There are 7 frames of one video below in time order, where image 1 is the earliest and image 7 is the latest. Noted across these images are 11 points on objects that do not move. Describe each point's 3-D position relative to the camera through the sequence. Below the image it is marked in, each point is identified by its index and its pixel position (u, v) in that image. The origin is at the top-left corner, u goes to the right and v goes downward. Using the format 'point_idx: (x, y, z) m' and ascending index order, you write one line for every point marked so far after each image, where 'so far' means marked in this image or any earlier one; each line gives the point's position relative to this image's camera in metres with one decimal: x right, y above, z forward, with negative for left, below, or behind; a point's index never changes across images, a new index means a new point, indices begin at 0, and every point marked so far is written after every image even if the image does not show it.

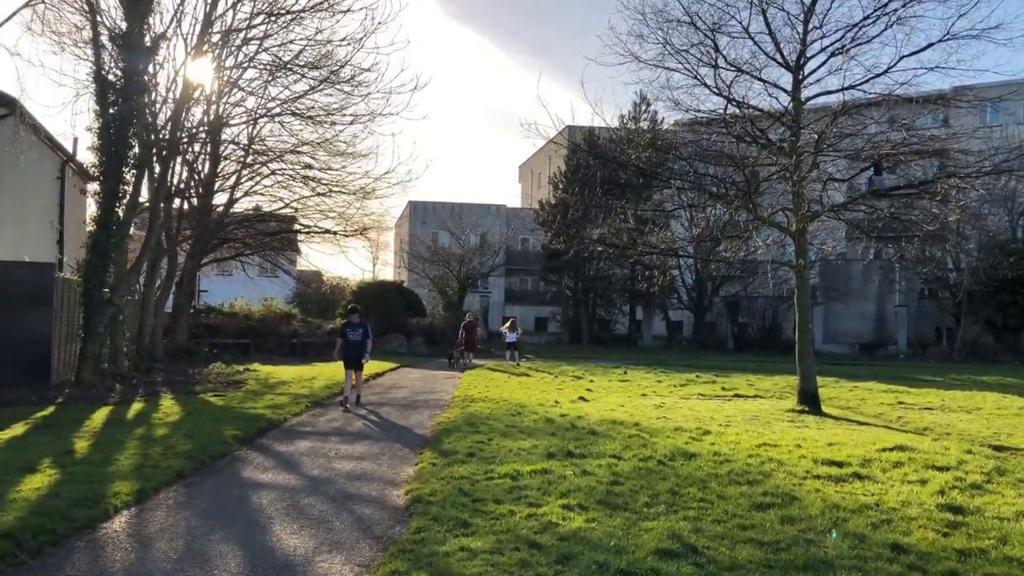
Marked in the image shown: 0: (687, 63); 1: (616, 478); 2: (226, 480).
0: (+2.9, +3.7, +15.6) m
1: (+0.9, -1.7, +8.1) m
2: (-2.6, -1.7, +8.4) m
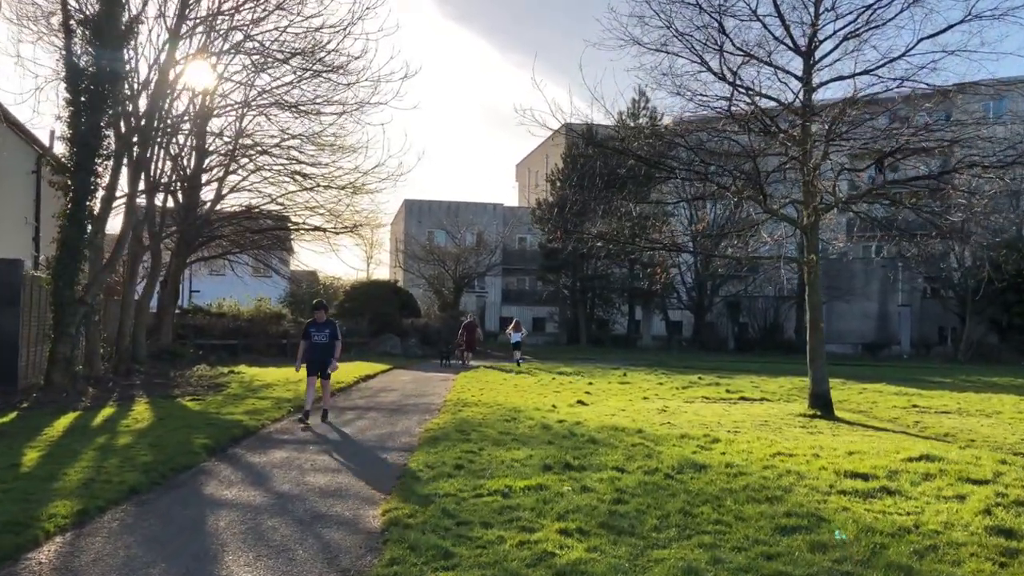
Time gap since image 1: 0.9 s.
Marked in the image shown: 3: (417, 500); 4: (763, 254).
0: (+2.8, +3.8, +14.7) m
1: (+0.8, -1.6, +7.2) m
2: (-2.6, -1.7, +7.5) m
3: (-0.7, -1.6, +7.1) m
4: (+4.6, +0.6, +17.3) m
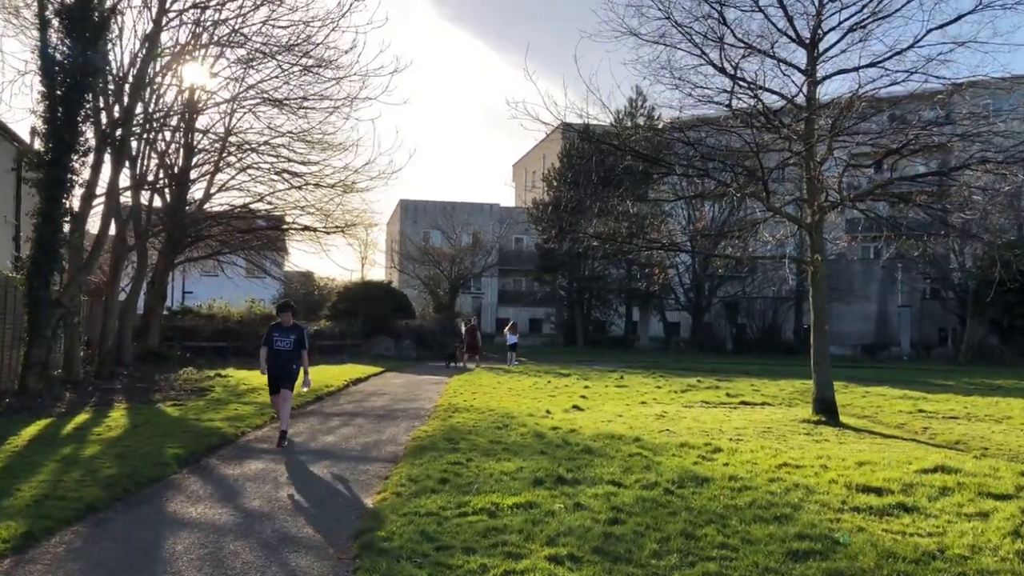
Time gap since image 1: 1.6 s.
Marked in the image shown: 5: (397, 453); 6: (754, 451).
0: (+2.7, +3.7, +14.1) m
1: (+0.7, -1.6, +6.7) m
2: (-2.7, -1.7, +7.0) m
3: (-0.8, -1.6, +6.5) m
4: (+4.5, +0.6, +16.7) m
5: (-1.3, -1.8, +10.4) m
6: (+2.6, -1.8, +10.3) m
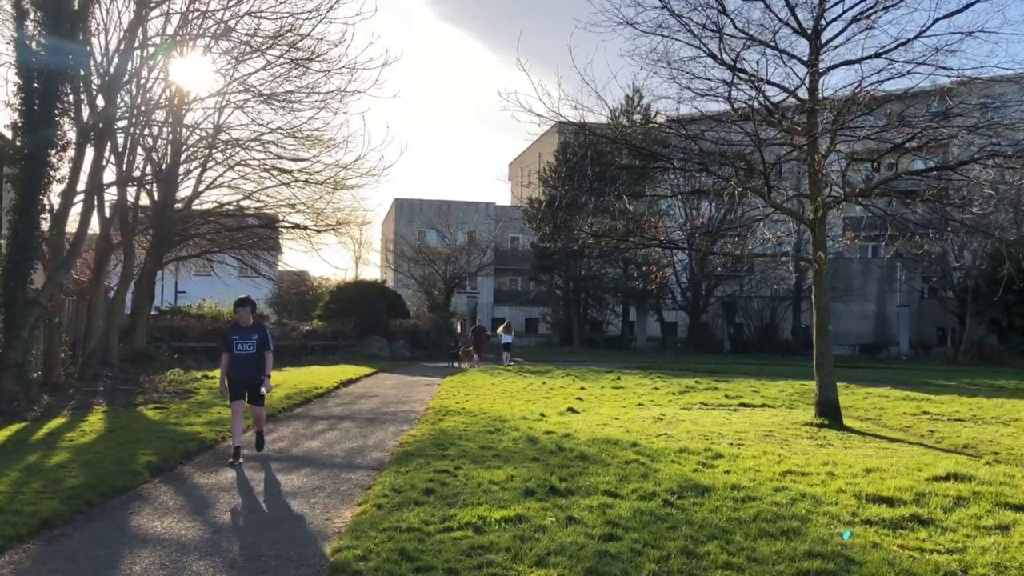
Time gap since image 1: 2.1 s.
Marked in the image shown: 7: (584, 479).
0: (+2.6, +3.8, +13.7) m
1: (+0.7, -1.6, +6.2) m
2: (-2.8, -1.7, +6.5) m
3: (-0.9, -1.6, +6.1) m
4: (+4.4, +0.7, +16.3) m
5: (-1.4, -1.8, +9.9) m
6: (+2.6, -1.8, +9.8) m
7: (+0.6, -1.7, +8.2) m
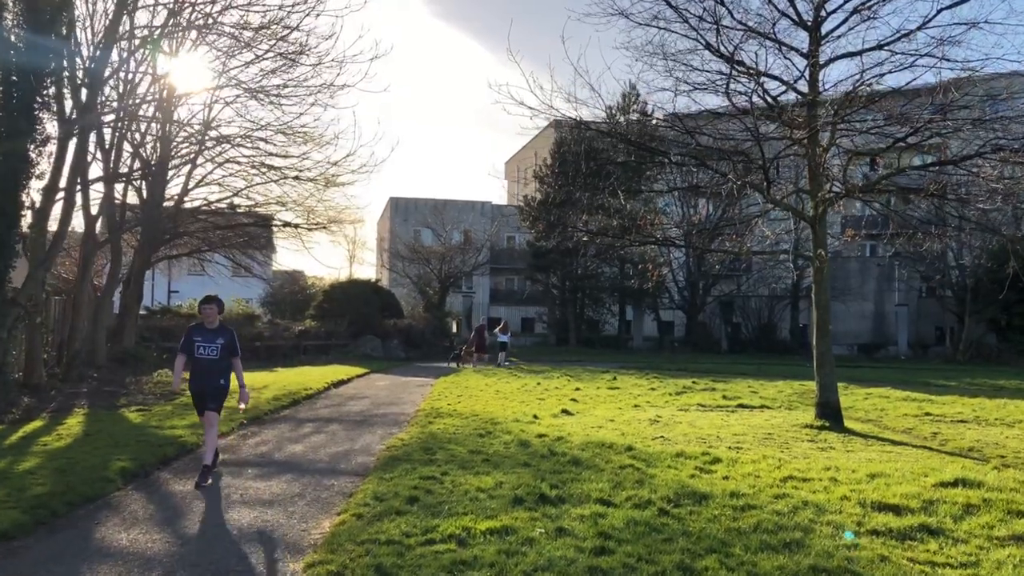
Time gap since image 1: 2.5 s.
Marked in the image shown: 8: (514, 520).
0: (+2.5, +3.8, +13.3) m
1: (+0.6, -1.6, +5.8) m
2: (-2.9, -1.7, +6.1) m
3: (-1.0, -1.6, +5.7) m
4: (+4.3, +0.7, +15.9) m
5: (-1.5, -1.8, +9.5) m
6: (+2.5, -1.7, +9.4) m
7: (+0.5, -1.7, +7.9) m
8: (0.0, -1.6, +6.4) m
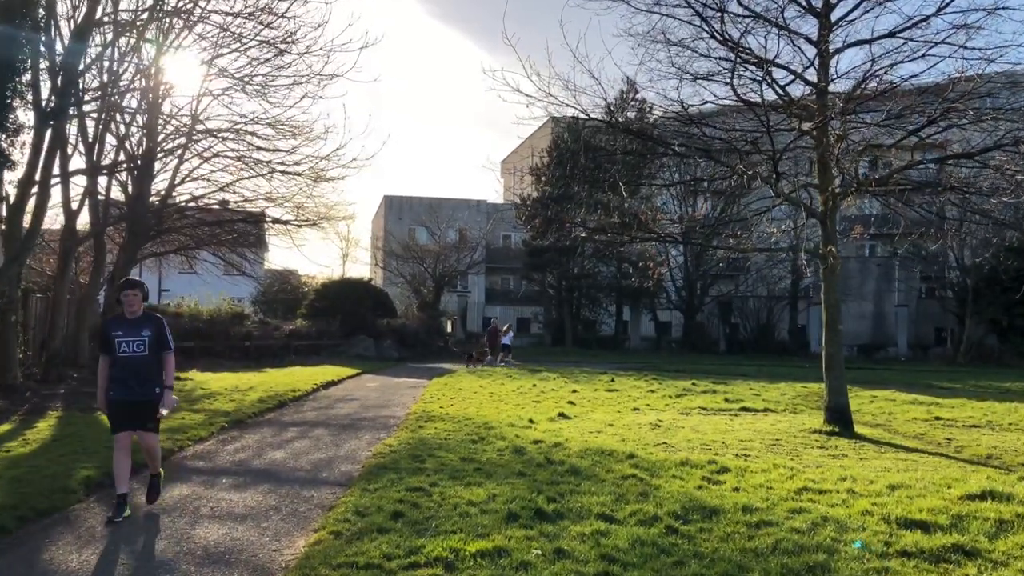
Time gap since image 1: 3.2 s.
0: (+2.4, +3.8, +12.7) m
1: (+0.5, -1.6, +5.2) m
2: (-2.9, -1.6, +5.5) m
3: (-1.0, -1.6, +5.1) m
4: (+4.2, +0.7, +15.4) m
5: (-1.5, -1.8, +8.9) m
6: (+2.4, -1.7, +8.8) m
7: (+0.5, -1.6, +7.3) m
8: (0.0, -1.6, +5.8) m
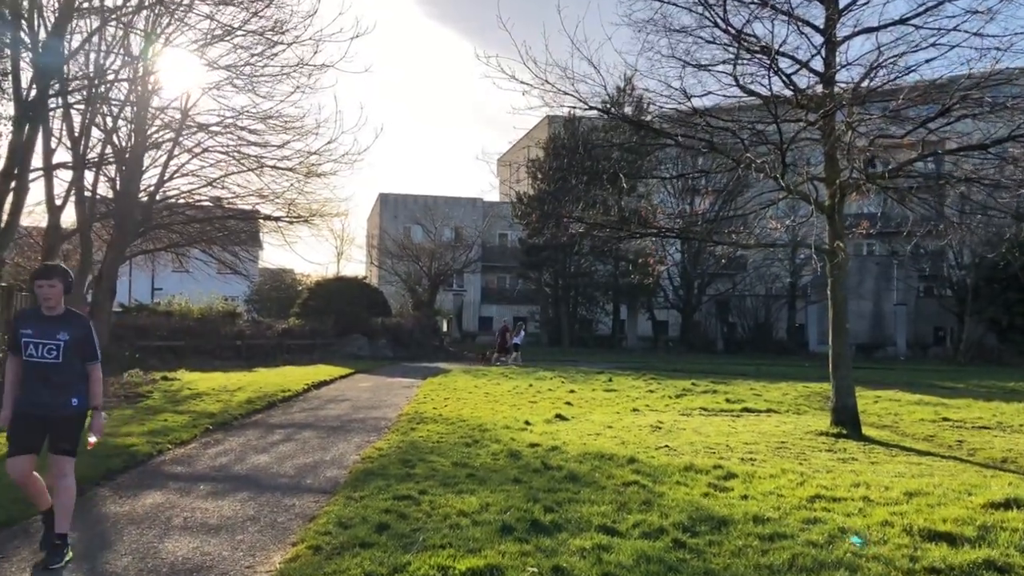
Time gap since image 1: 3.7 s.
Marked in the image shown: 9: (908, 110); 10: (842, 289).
0: (+2.3, +3.8, +12.3) m
1: (+0.5, -1.5, +4.8) m
2: (-3.0, -1.6, +5.0) m
3: (-1.1, -1.5, +4.6) m
4: (+4.1, +0.7, +14.9) m
5: (-1.6, -1.7, +8.4) m
6: (+2.4, -1.7, +8.4) m
7: (+0.4, -1.6, +6.8) m
8: (-0.1, -1.5, +5.3) m
9: (+5.1, +2.3, +11.9) m
10: (+4.3, 0.0, +12.3) m
